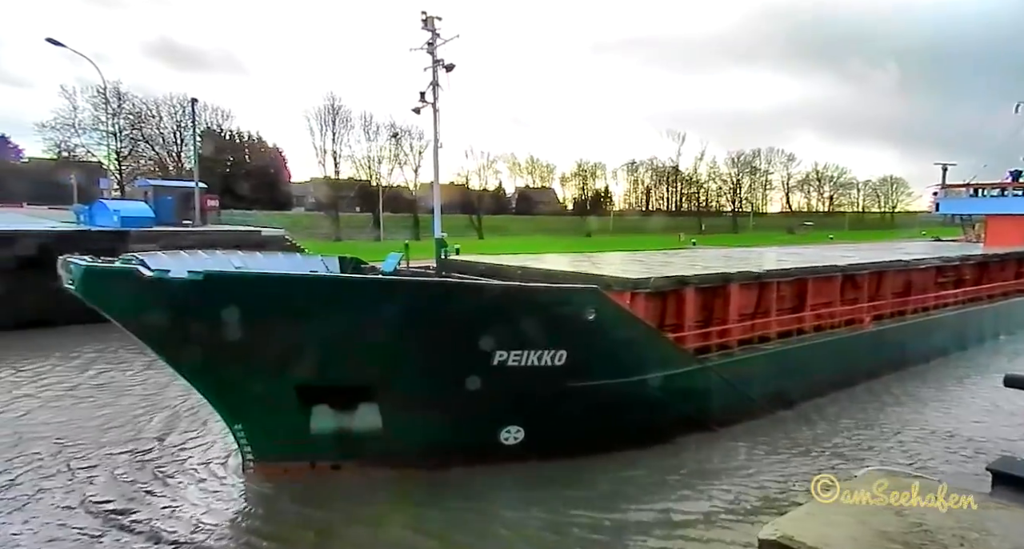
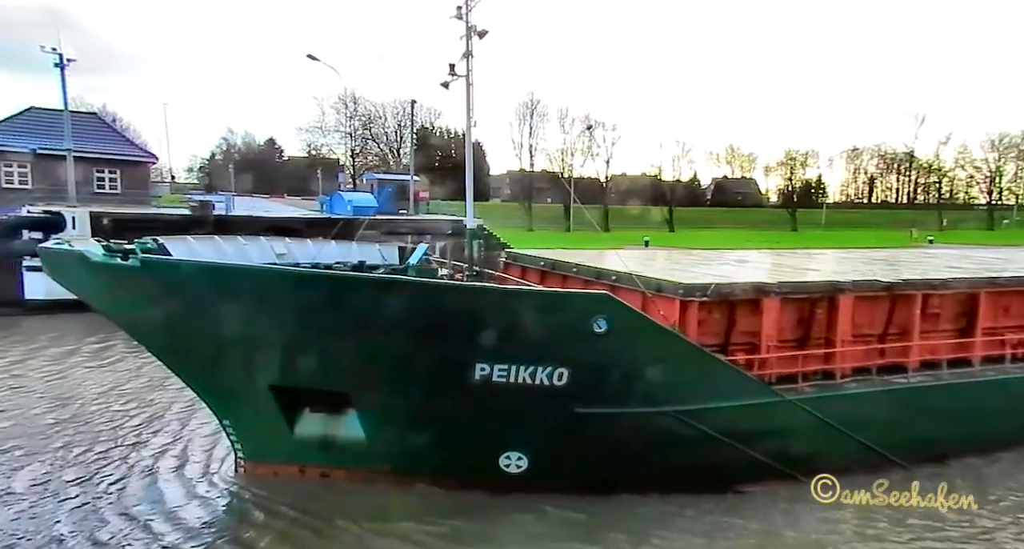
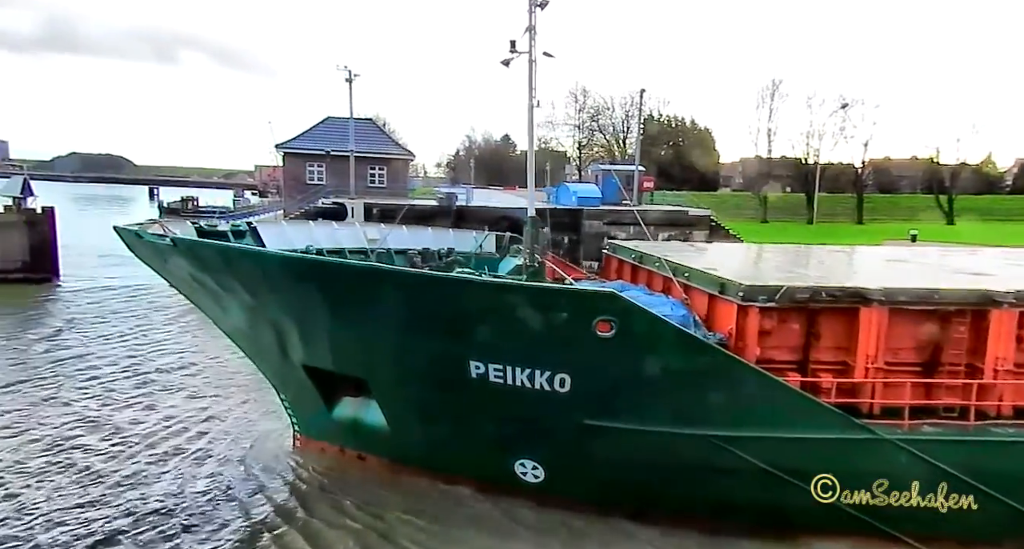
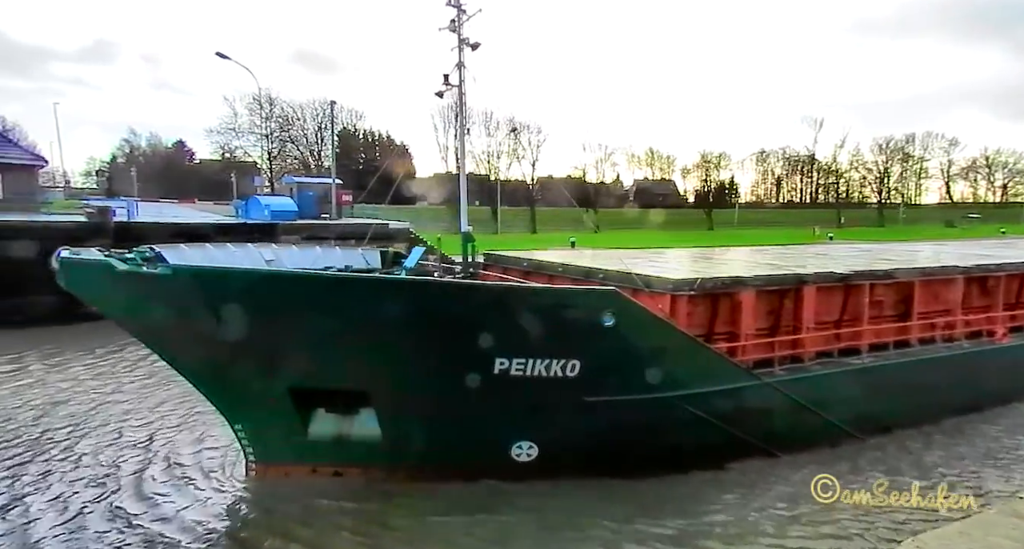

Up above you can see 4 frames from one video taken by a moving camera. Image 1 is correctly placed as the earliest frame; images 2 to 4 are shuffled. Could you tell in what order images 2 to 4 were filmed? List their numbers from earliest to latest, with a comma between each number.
4, 2, 3
